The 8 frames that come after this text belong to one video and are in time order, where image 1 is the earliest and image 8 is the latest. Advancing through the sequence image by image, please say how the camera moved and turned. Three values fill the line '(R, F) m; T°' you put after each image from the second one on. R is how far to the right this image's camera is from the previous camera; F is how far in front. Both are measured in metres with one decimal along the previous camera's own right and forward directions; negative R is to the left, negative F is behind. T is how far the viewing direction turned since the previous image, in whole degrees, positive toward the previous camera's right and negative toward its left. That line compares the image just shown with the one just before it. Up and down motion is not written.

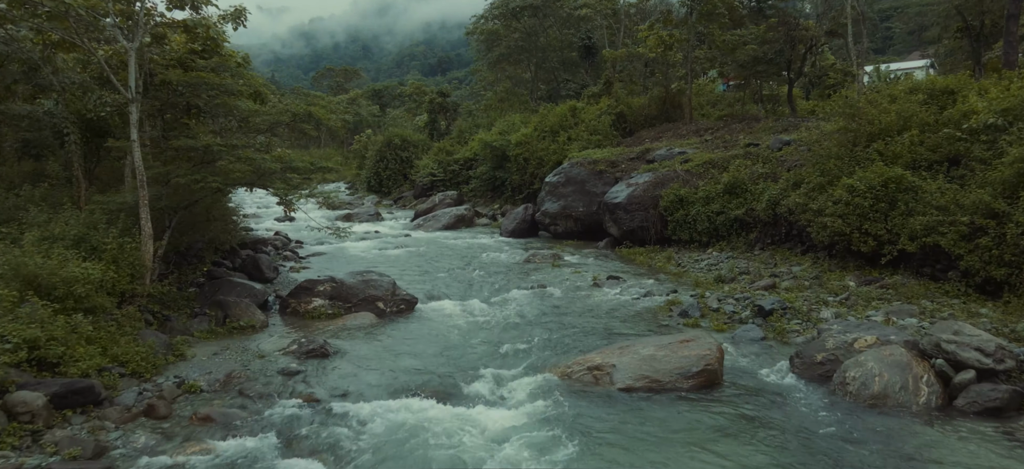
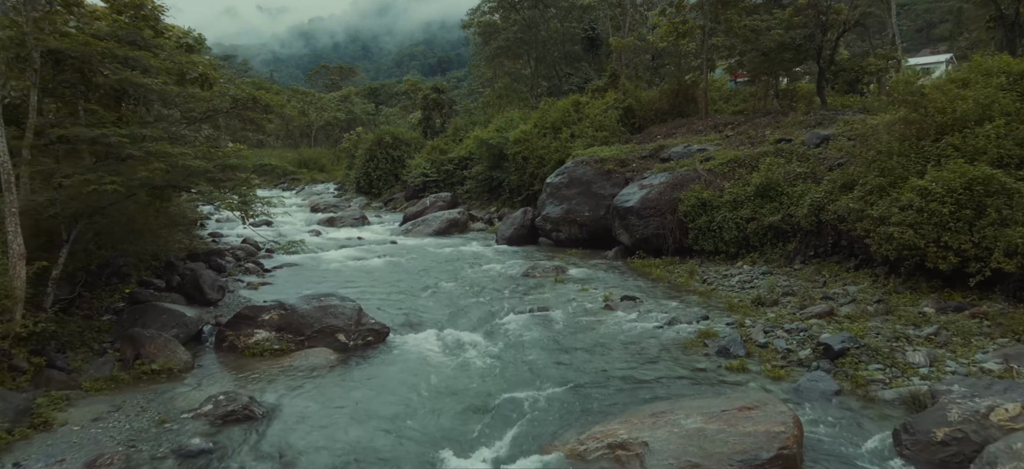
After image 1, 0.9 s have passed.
(+0.1, +2.4) m; 0°
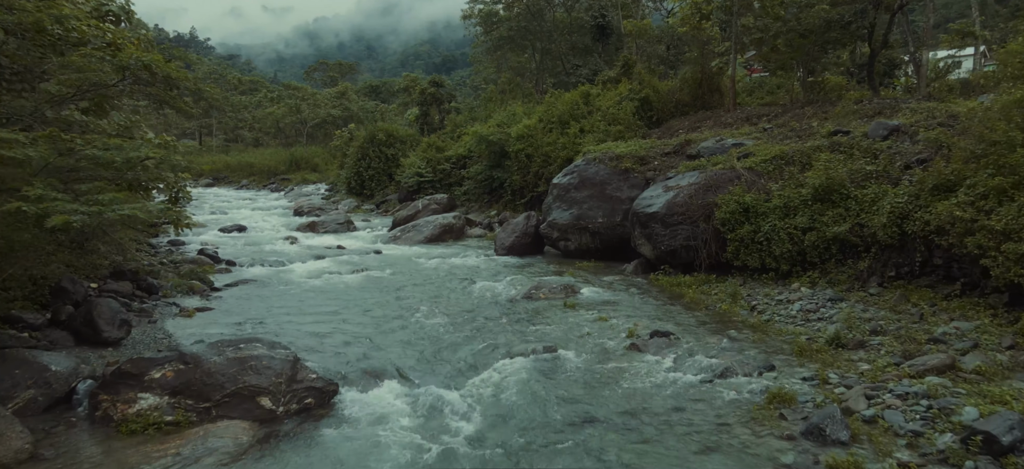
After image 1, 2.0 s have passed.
(+0.1, +2.8) m; -1°
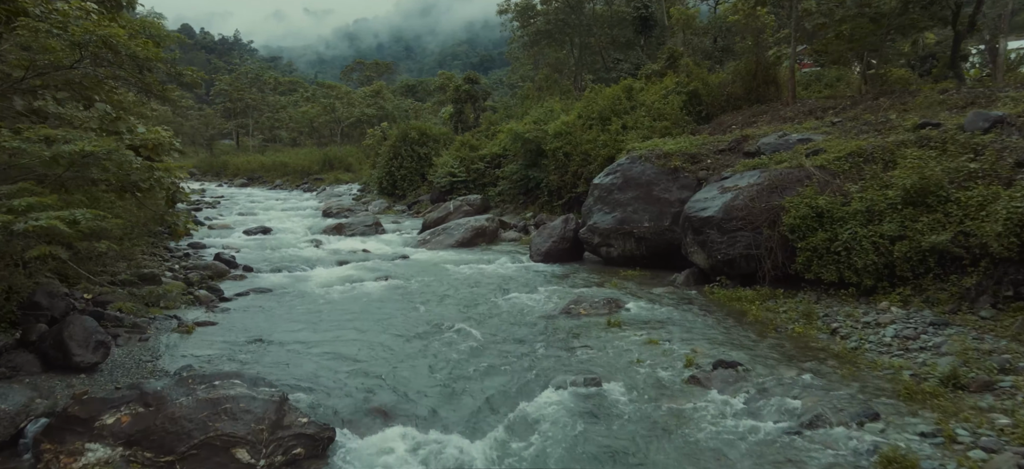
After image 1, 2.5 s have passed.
(0.0, +1.4) m; -3°
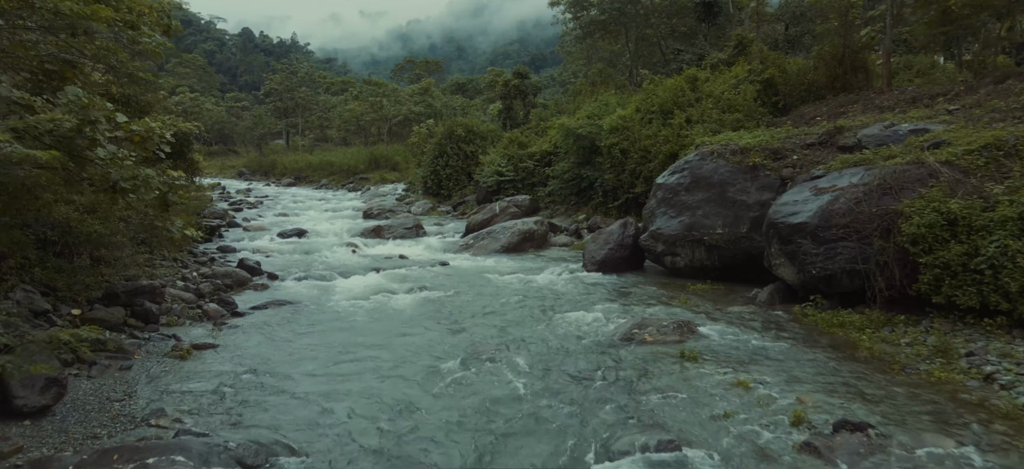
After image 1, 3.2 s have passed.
(0.0, +1.8) m; -5°
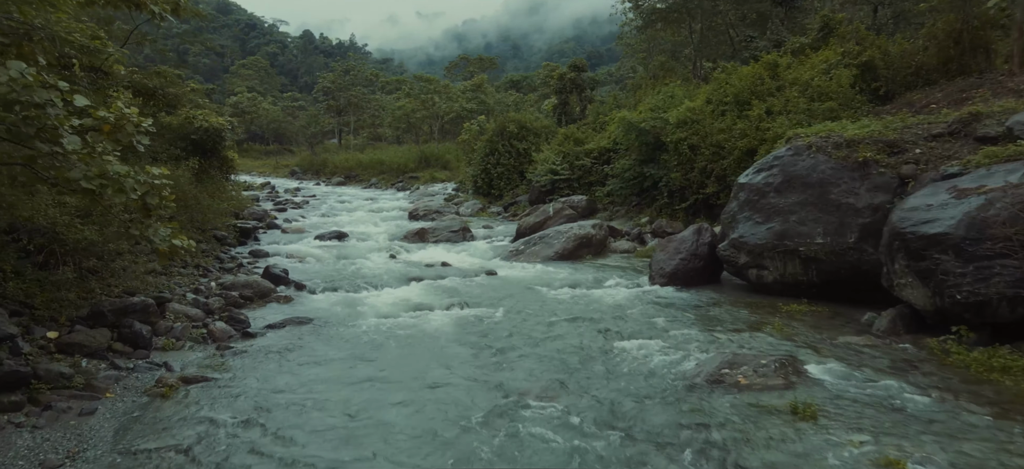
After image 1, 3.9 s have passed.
(0.0, +1.9) m; -5°
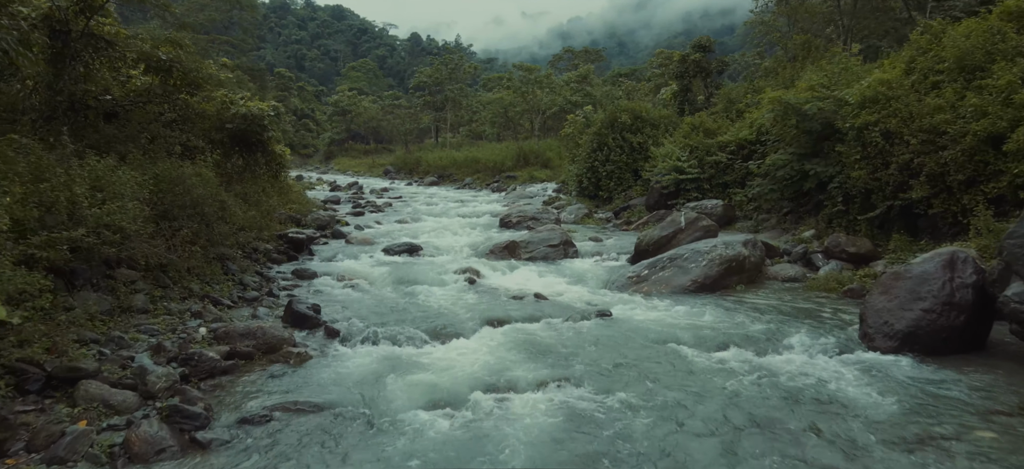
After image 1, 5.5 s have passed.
(-0.4, +4.5) m; -9°
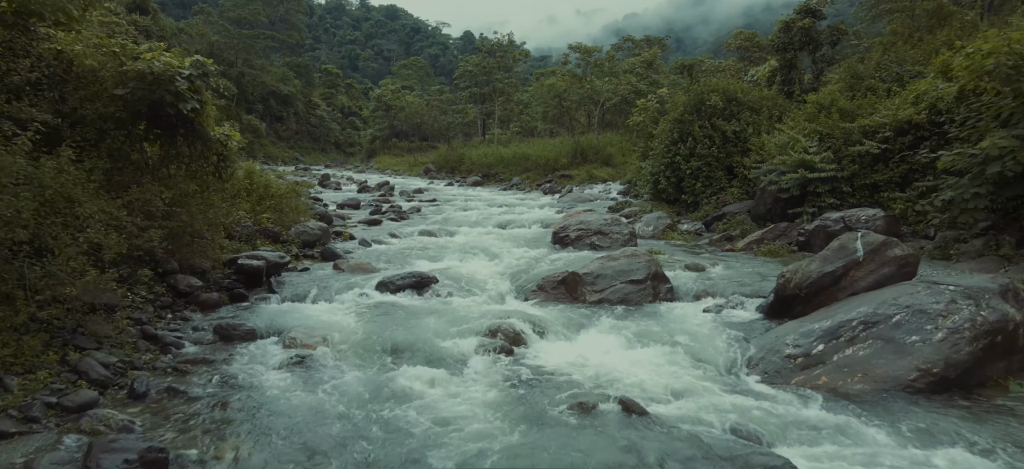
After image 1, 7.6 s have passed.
(-0.1, +5.7) m; -5°
